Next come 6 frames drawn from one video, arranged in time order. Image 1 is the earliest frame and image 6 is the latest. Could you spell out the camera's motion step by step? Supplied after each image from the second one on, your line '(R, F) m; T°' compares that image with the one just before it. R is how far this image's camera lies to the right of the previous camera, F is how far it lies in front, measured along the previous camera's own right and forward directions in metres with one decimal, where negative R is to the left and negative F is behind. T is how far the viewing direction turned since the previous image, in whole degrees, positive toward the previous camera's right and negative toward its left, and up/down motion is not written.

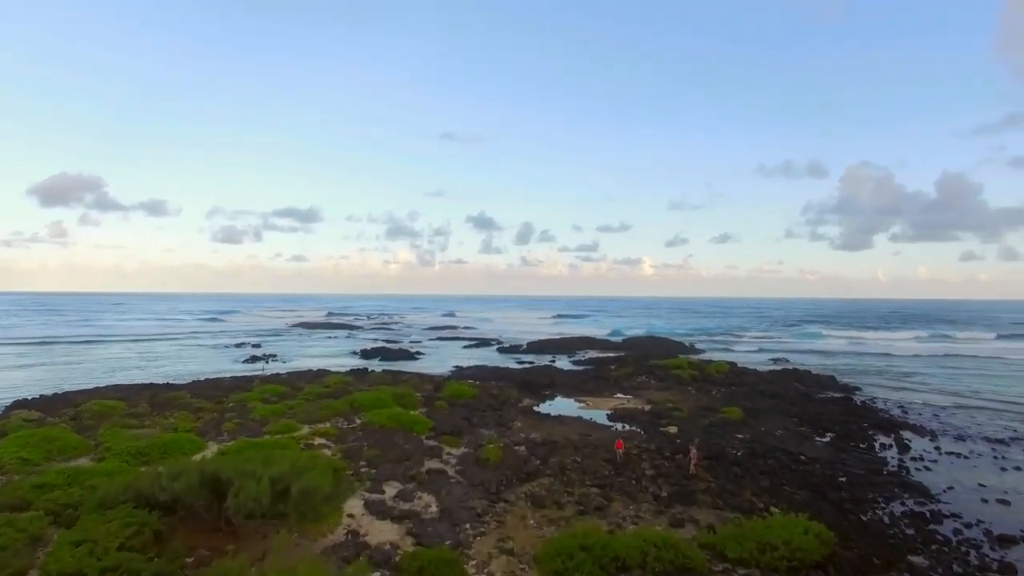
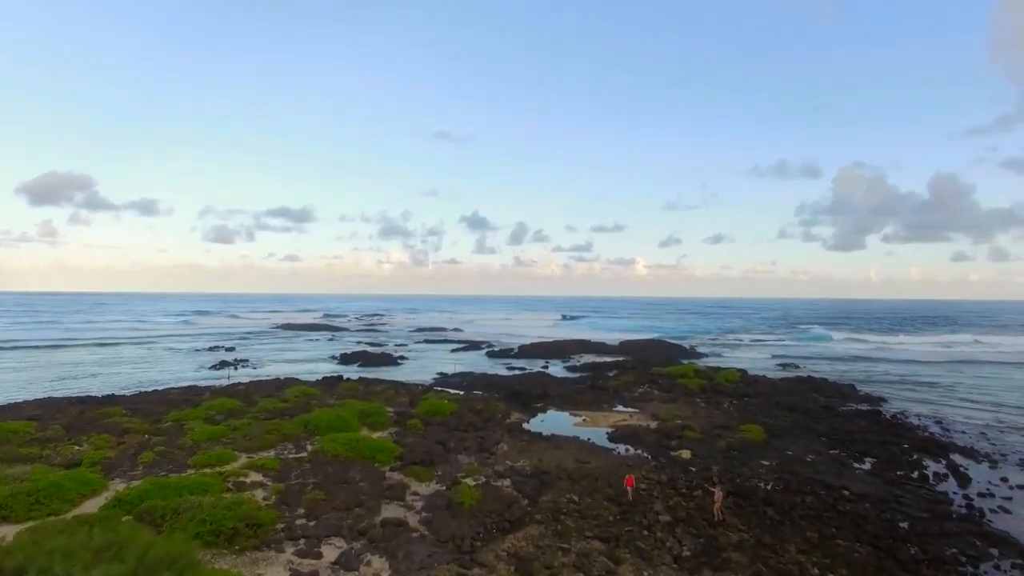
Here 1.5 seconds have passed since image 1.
(+0.4, +4.2) m; +1°
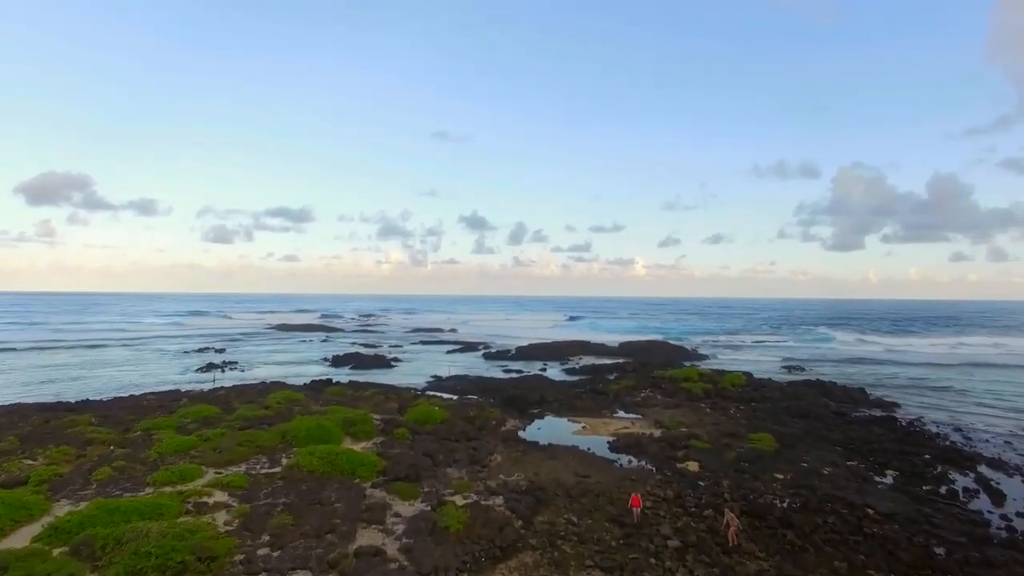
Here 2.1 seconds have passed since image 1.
(+0.2, +1.7) m; 0°
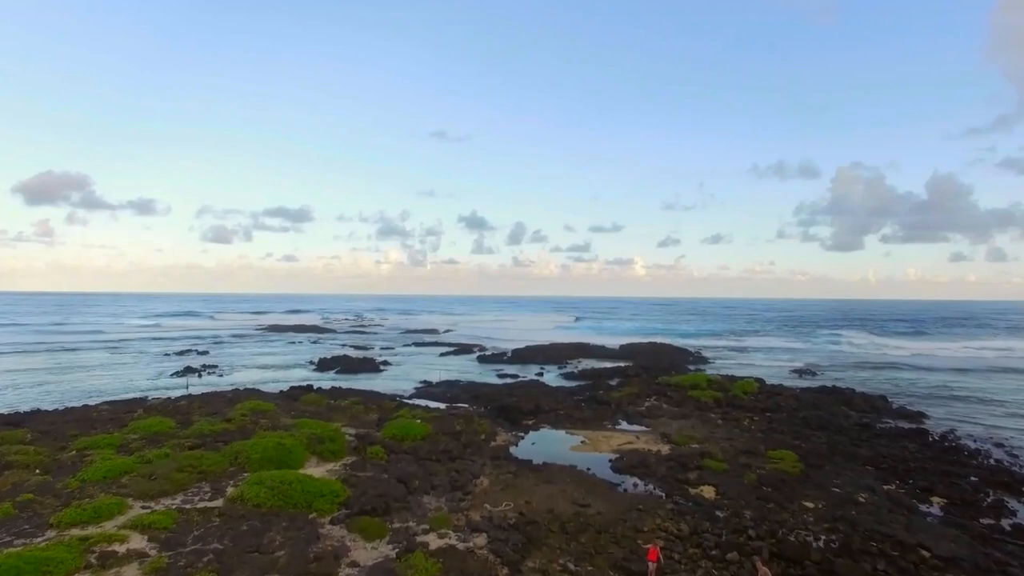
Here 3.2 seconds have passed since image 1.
(+0.4, +2.9) m; 0°
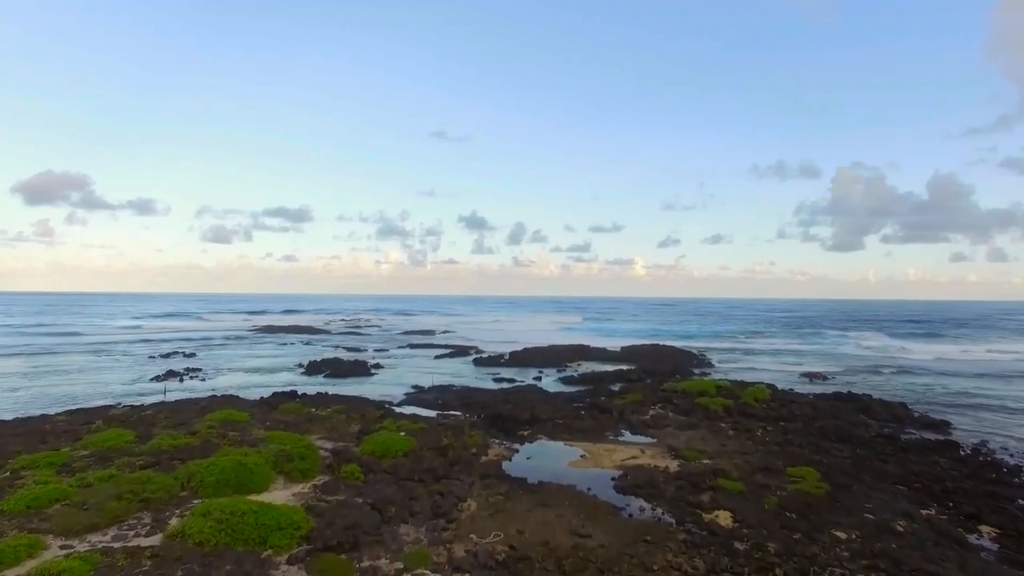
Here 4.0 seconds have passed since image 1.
(+0.3, +2.3) m; 0°
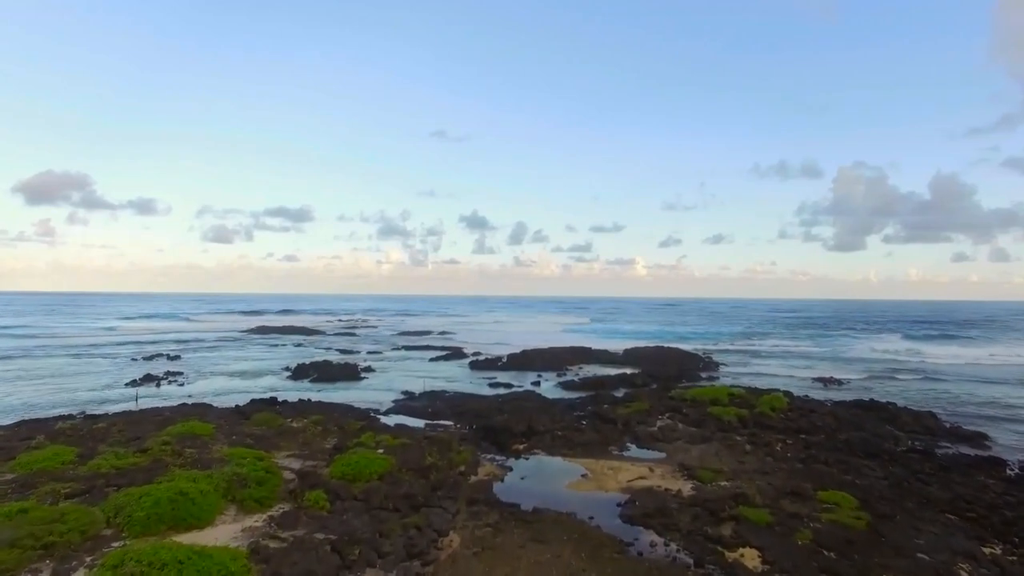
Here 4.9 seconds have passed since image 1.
(+0.3, +2.7) m; 0°
